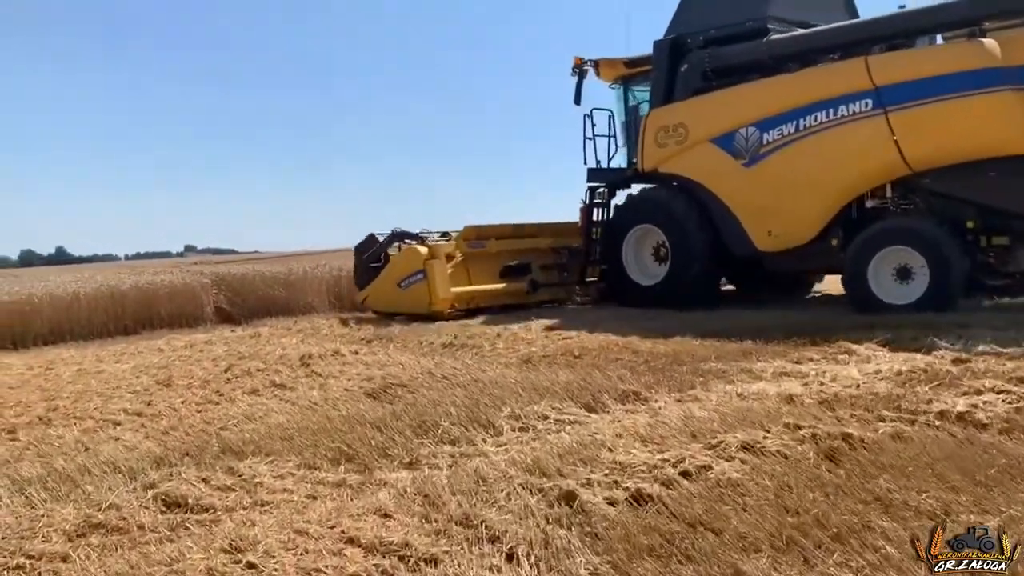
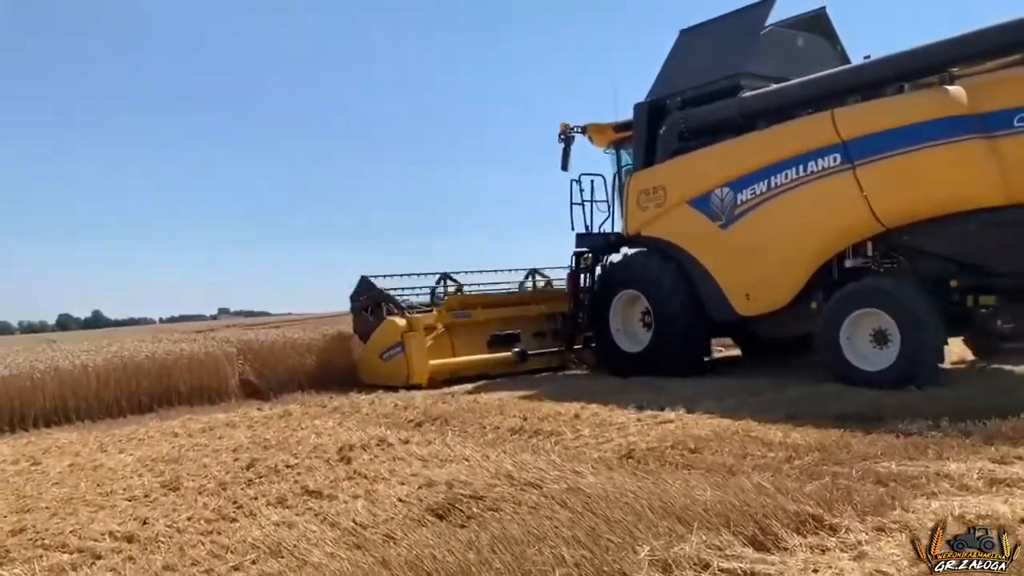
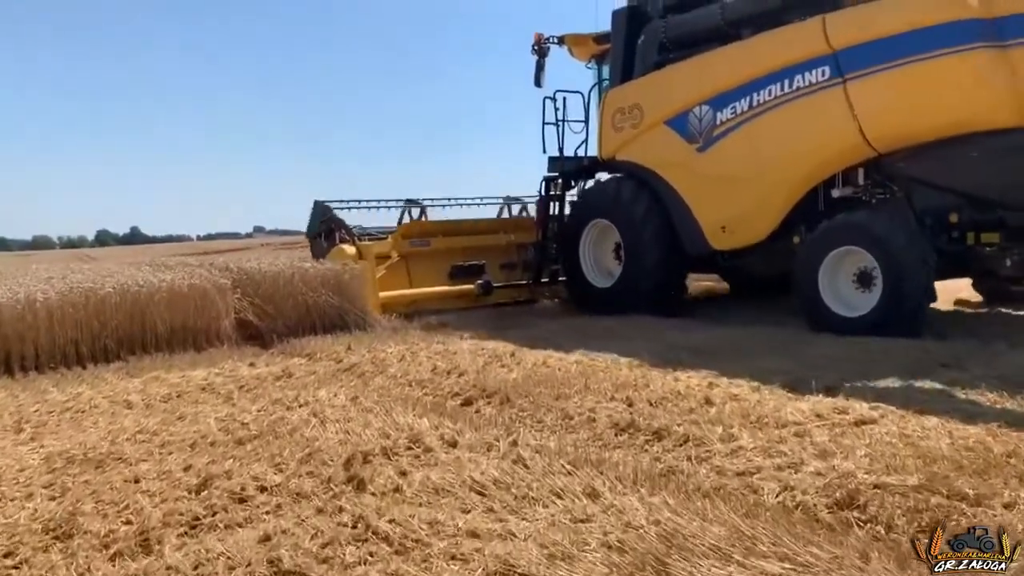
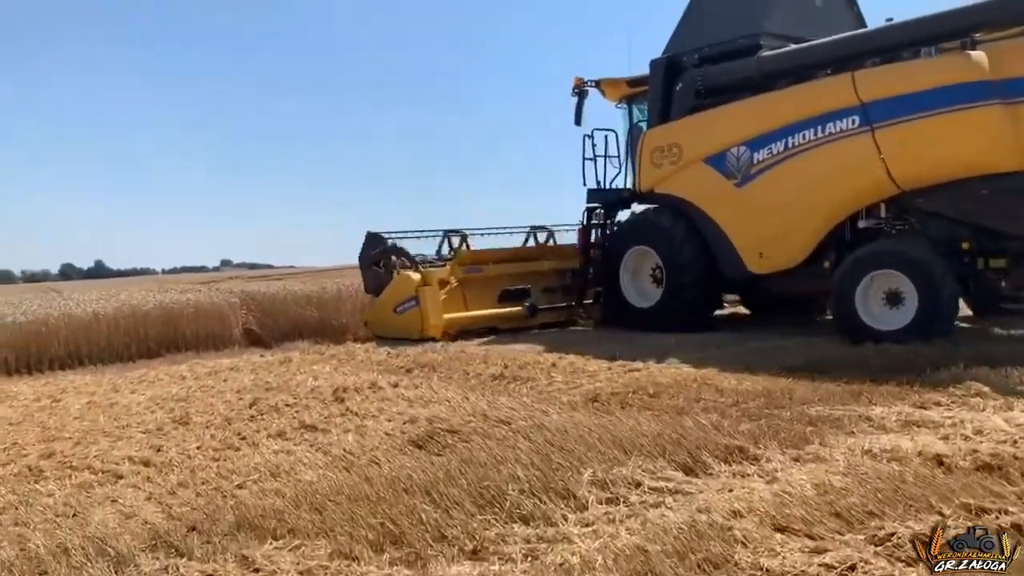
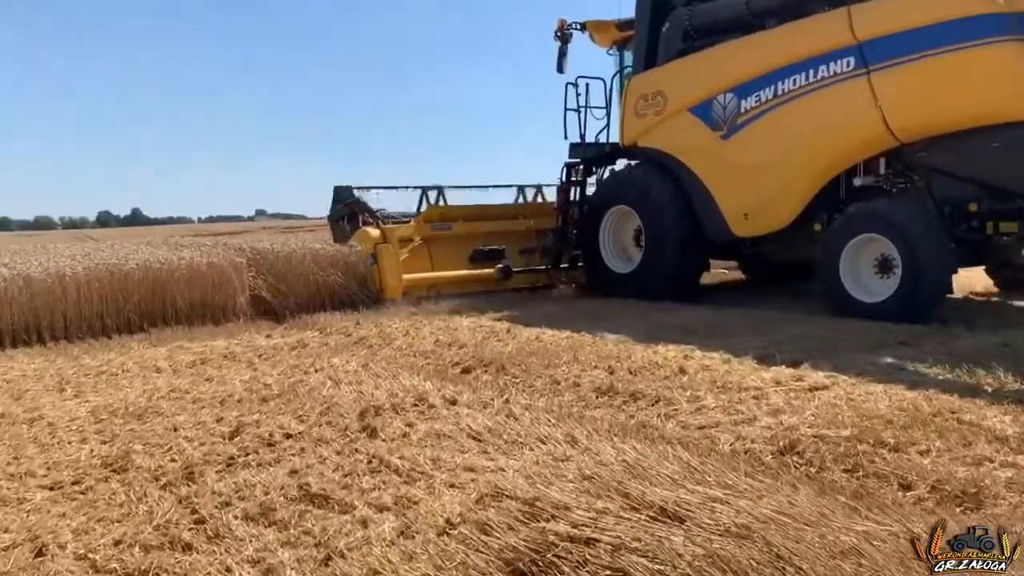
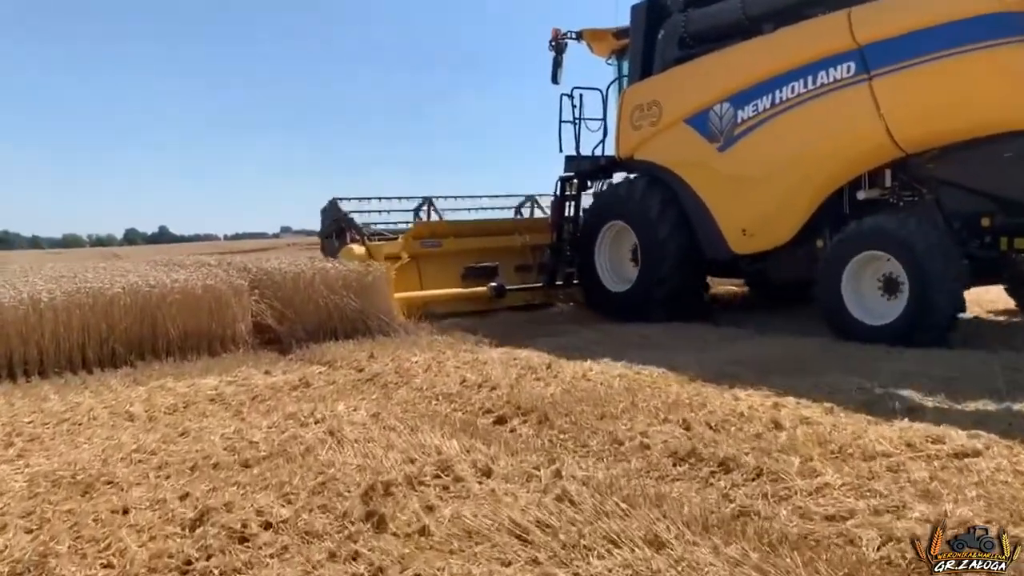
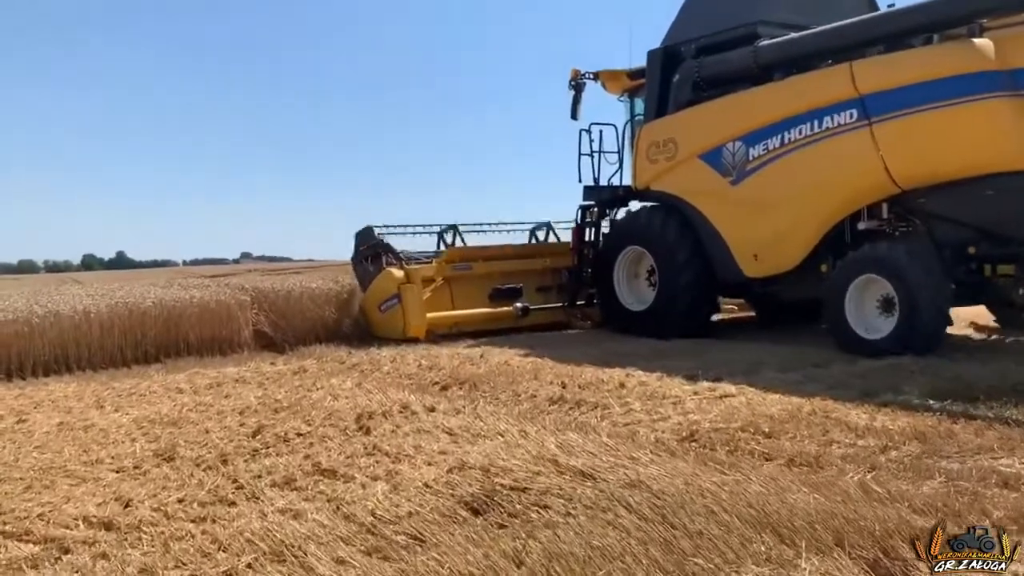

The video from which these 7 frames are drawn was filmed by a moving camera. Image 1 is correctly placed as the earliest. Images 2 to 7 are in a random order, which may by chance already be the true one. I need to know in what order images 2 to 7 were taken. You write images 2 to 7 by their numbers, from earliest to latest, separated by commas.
4, 2, 7, 5, 3, 6
